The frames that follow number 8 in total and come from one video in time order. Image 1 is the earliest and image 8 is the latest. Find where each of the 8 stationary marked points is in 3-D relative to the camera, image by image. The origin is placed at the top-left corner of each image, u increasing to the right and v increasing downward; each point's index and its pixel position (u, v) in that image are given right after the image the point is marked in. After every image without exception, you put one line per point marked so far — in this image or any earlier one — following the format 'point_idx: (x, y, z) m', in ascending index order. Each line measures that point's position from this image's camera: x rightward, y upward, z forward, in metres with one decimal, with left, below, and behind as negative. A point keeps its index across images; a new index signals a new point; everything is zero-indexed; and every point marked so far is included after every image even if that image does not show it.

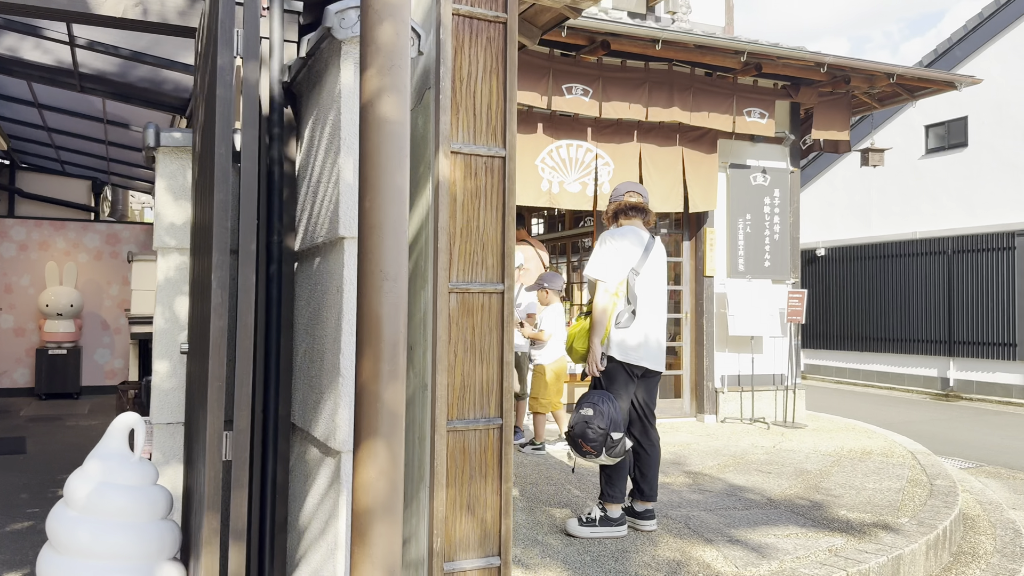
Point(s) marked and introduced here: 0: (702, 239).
0: (+1.8, +0.5, +7.8) m
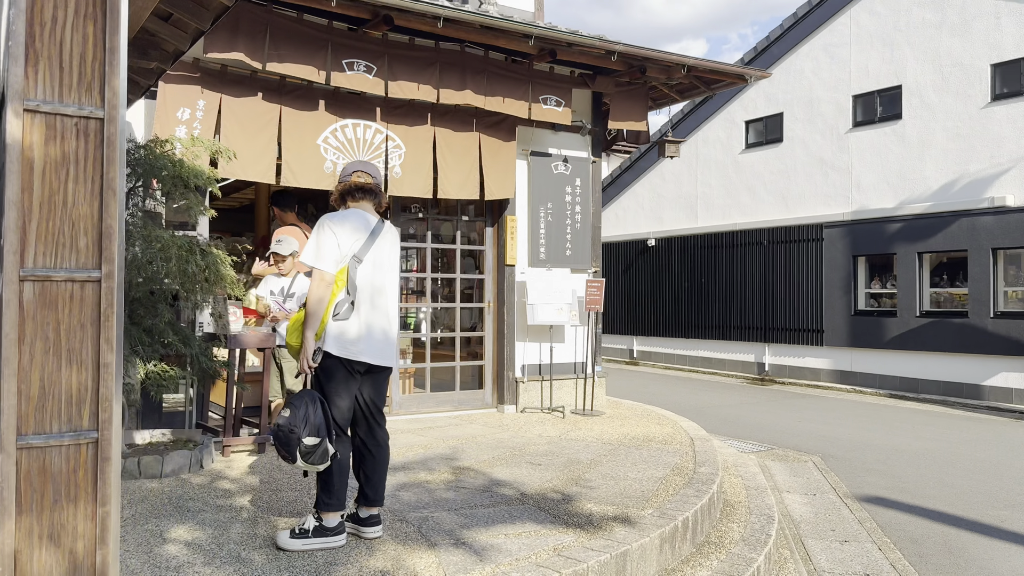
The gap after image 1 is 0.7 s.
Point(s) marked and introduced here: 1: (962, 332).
0: (-0.1, +0.6, +7.6) m
1: (+6.3, -0.6, +11.6) m
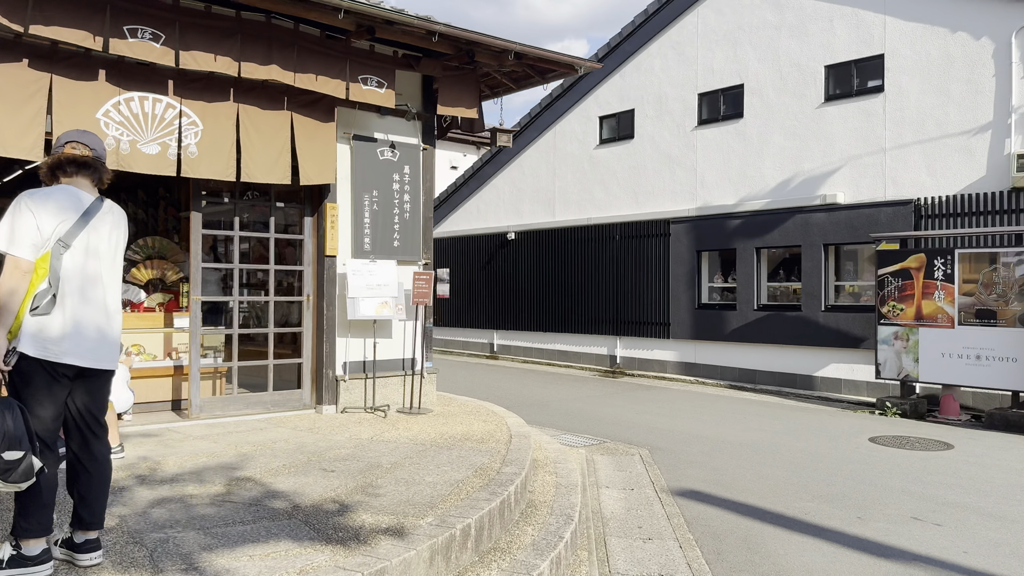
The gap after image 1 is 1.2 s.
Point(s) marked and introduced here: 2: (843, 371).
0: (-1.6, +0.6, +7.1) m
1: (+4.1, -0.5, +12.0) m
2: (+4.6, -1.1, +11.5) m
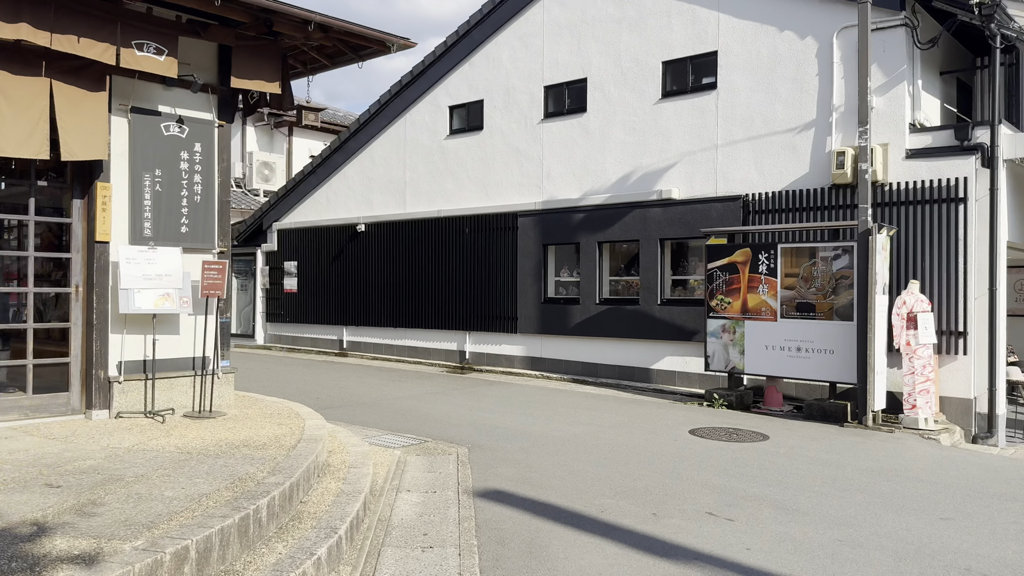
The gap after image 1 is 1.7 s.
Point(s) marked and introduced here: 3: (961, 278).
0: (-3.2, +0.7, +6.4) m
1: (+1.8, -0.4, +12.0) m
2: (+2.3, -1.1, +11.6) m
3: (+5.1, +0.1, +9.4) m
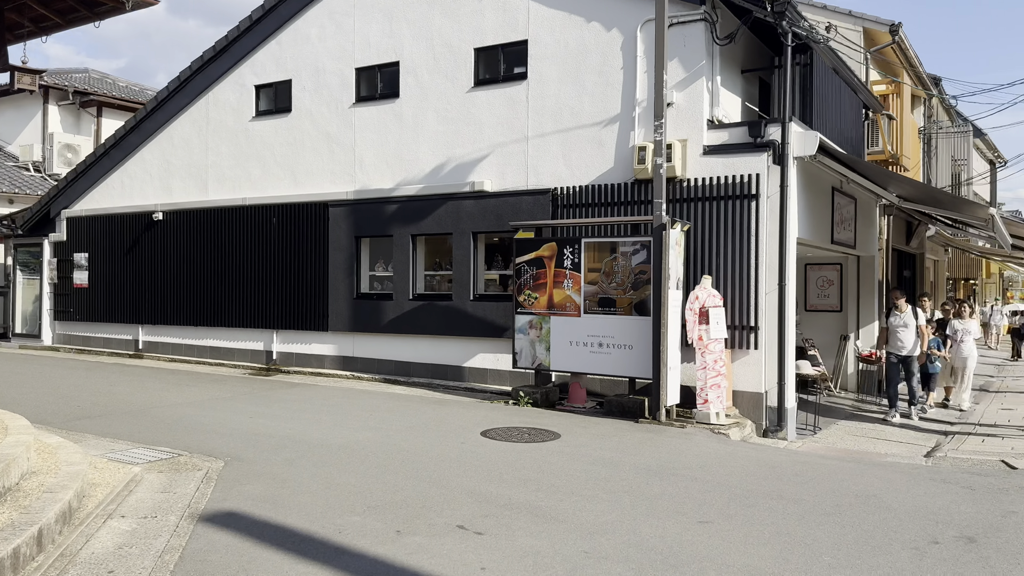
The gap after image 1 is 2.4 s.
0: (-4.9, +0.8, +5.1) m
1: (-0.9, -0.4, +11.5) m
2: (-0.3, -1.0, +11.2) m
3: (+2.7, +0.2, +9.5) m
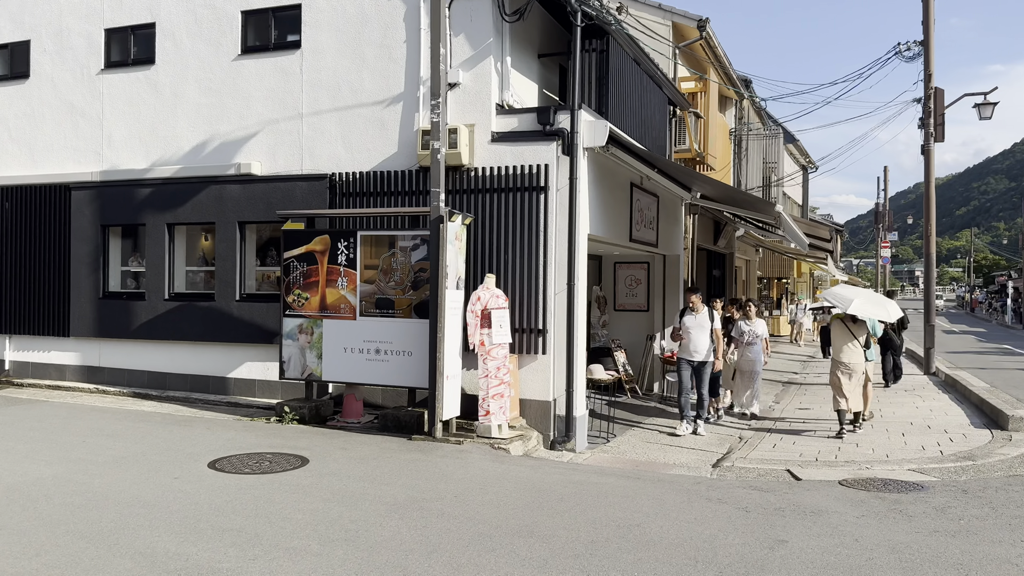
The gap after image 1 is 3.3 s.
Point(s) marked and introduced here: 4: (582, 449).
0: (-6.4, +0.8, +3.0) m
1: (-3.6, -0.4, +10.0) m
2: (-3.0, -1.0, +9.8) m
3: (+0.3, +0.2, +8.7) m
4: (+0.7, -1.7, +8.7) m
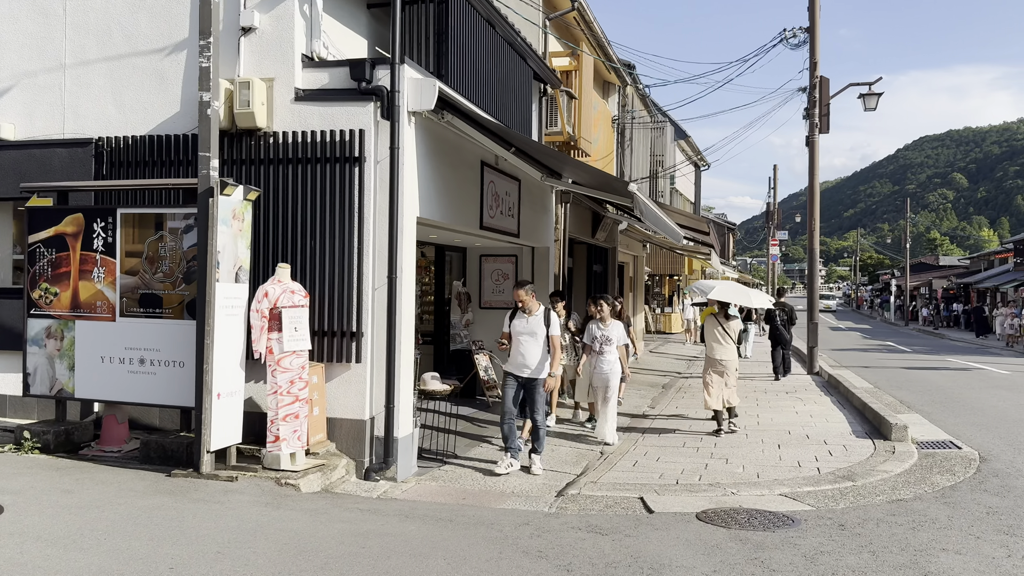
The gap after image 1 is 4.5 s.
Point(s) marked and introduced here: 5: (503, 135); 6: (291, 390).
0: (-7.4, +0.8, +0.8) m
1: (-5.4, -0.3, +8.0) m
2: (-4.8, -0.9, +7.9) m
3: (-1.4, +0.2, +7.1) m
4: (-0.9, -1.6, +7.2) m
5: (-0.1, +1.6, +8.6) m
6: (-1.7, -0.8, +6.5) m
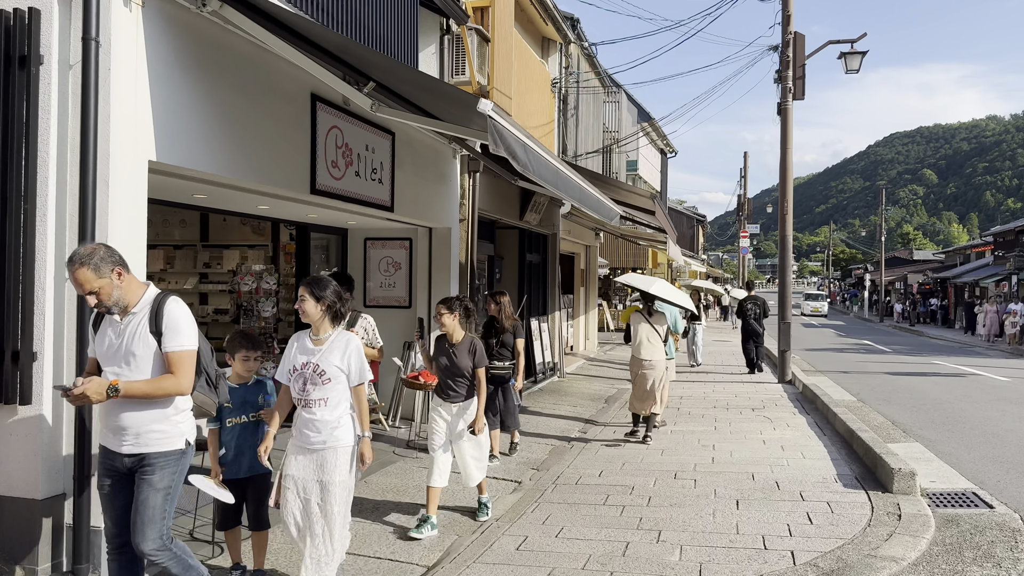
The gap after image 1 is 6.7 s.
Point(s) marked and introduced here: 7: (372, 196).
0: (-8.4, +0.8, -2.2) m
1: (-6.6, -0.2, +5.1) m
2: (-5.9, -0.8, +5.0) m
3: (-2.5, +0.3, +4.3) m
4: (-2.0, -1.6, +4.4) m
5: (-1.2, +1.6, +5.8) m
6: (-2.8, -0.7, +3.7) m
7: (-1.3, +0.8, +7.4) m
